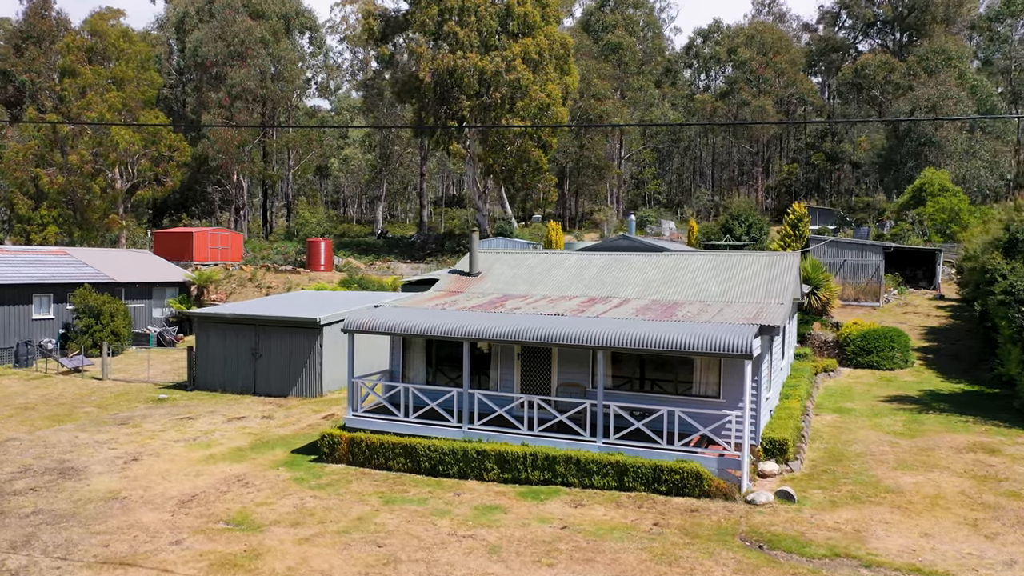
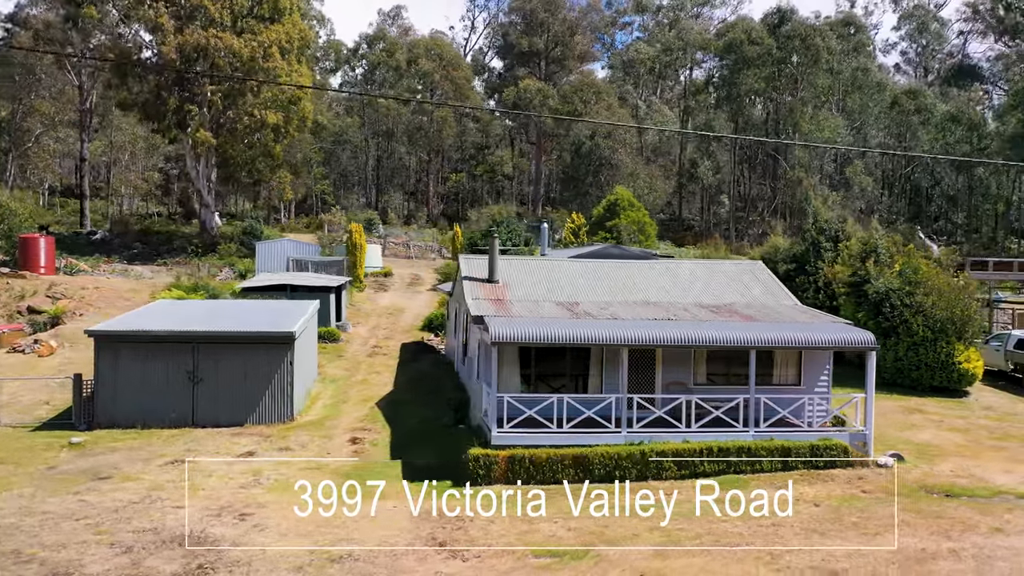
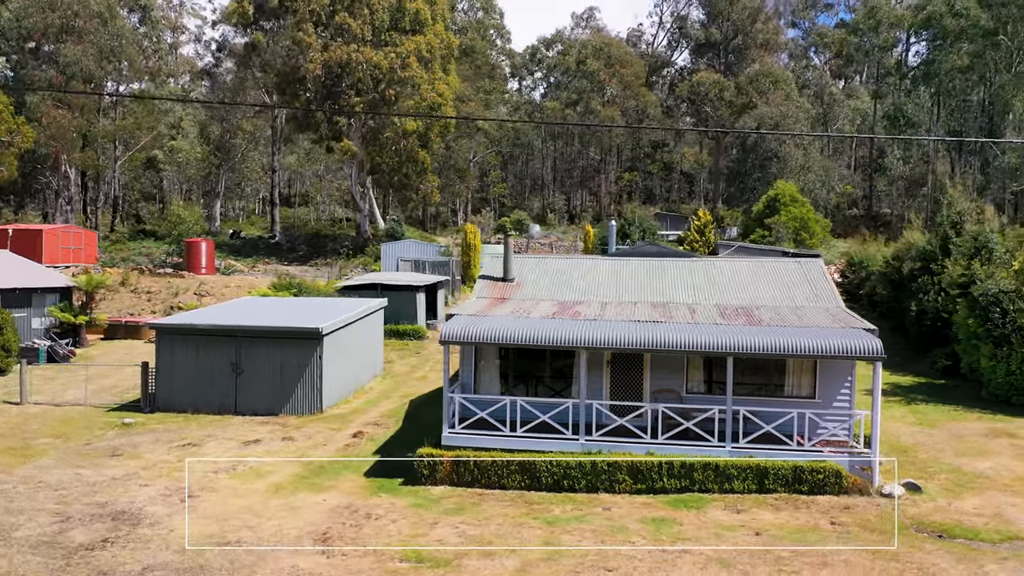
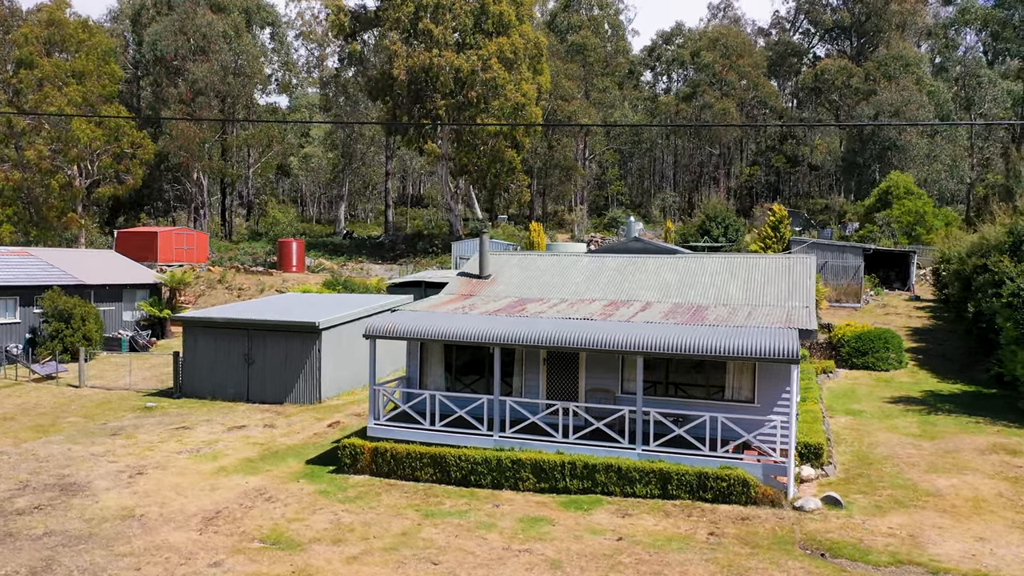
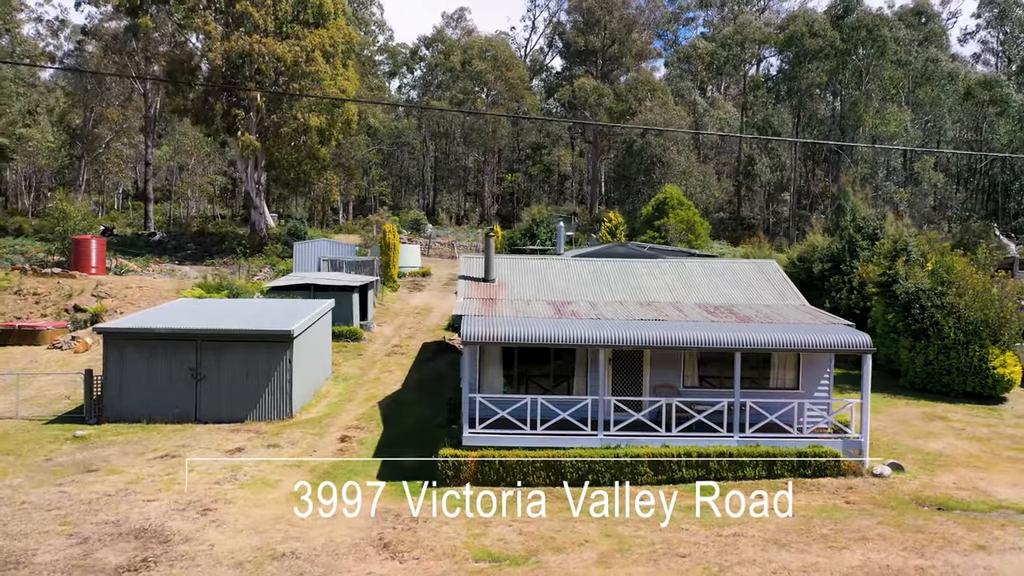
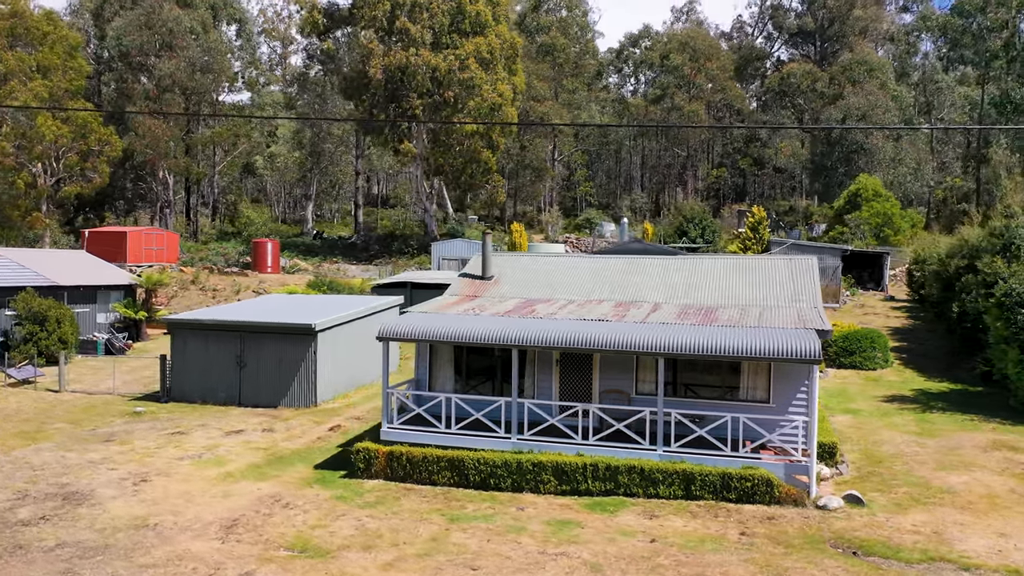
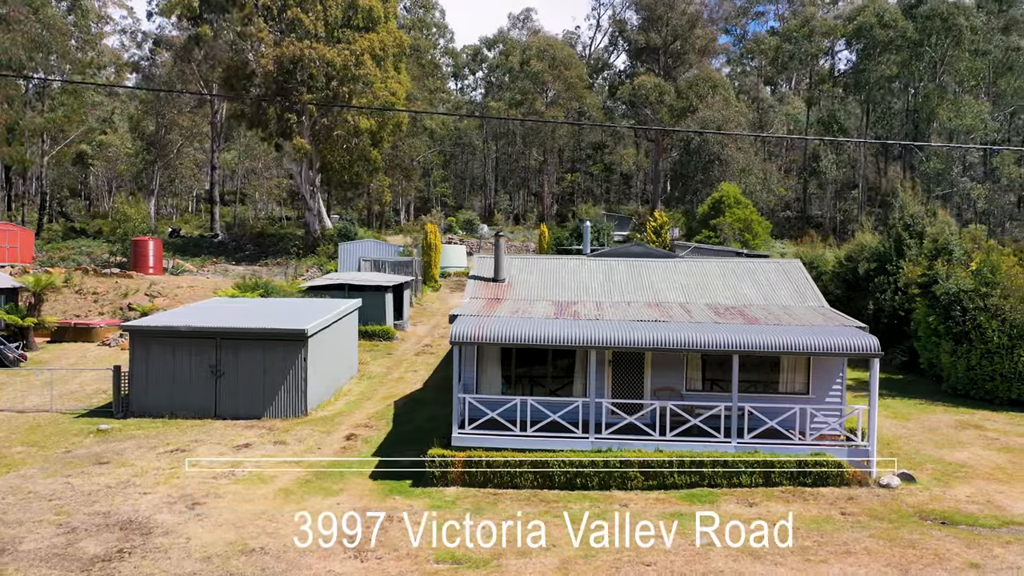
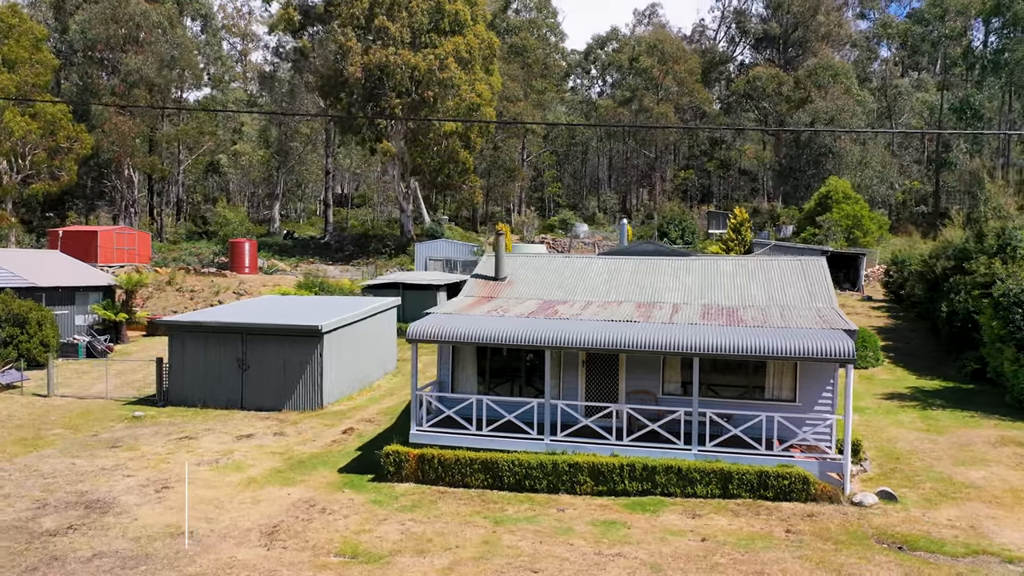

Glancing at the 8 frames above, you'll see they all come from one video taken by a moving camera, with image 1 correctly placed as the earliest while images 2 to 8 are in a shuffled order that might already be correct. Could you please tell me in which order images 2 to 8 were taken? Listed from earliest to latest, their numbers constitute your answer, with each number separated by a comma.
4, 6, 8, 3, 7, 5, 2
